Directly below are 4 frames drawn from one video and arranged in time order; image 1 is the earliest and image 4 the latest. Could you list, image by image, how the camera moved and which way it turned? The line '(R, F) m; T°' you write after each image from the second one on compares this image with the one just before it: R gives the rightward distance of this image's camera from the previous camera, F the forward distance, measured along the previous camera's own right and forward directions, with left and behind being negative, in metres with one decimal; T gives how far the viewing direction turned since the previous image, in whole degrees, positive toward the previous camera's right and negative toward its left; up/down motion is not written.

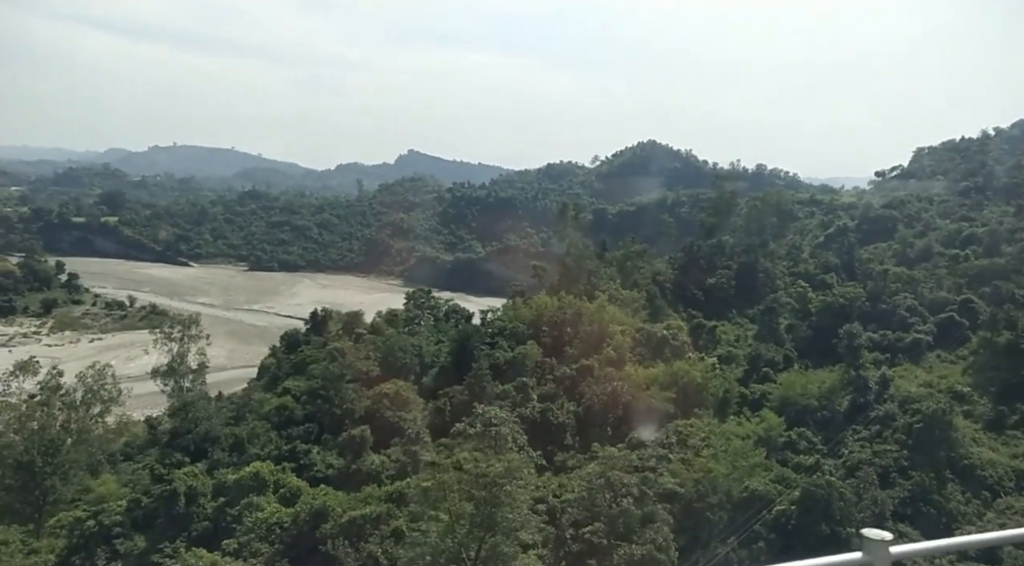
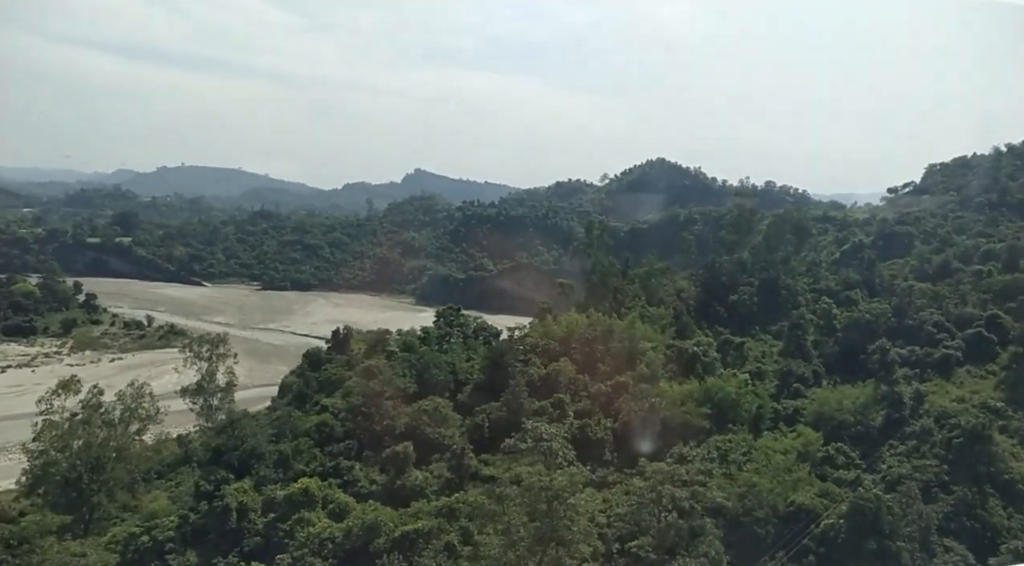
(-0.6, -0.3) m; -1°
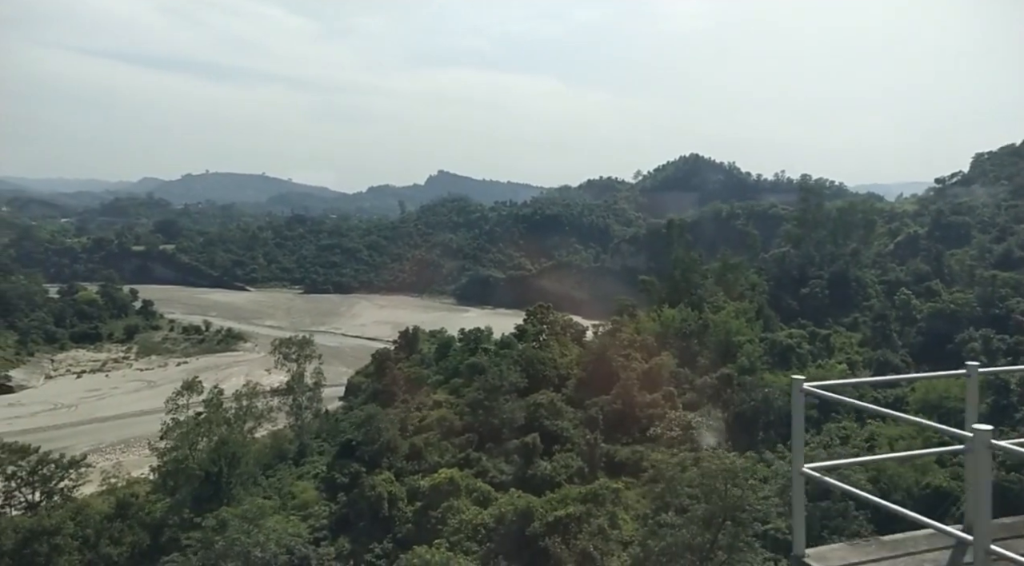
(-1.6, -0.7) m; -2°
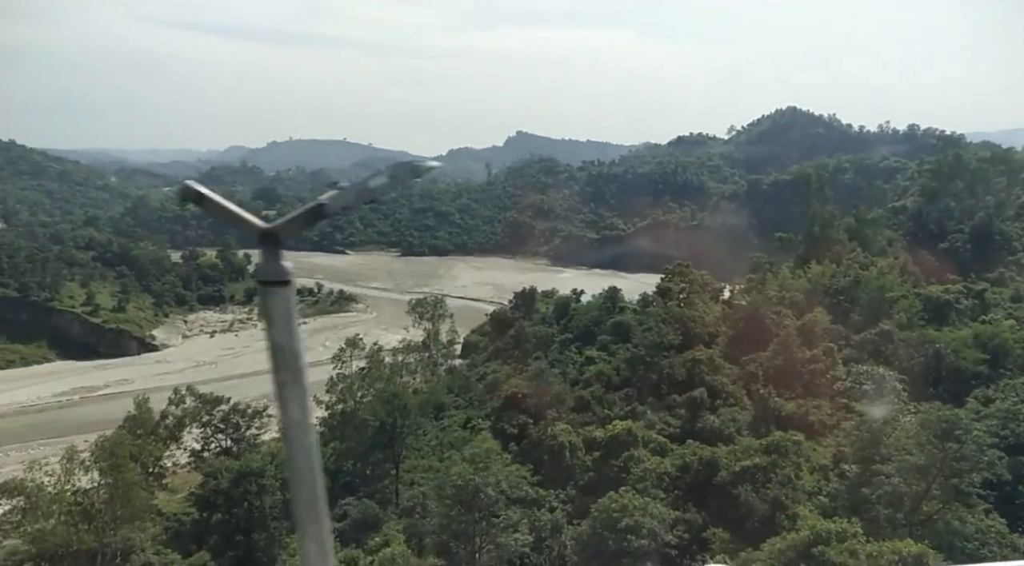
(-1.5, -0.5) m; -6°
